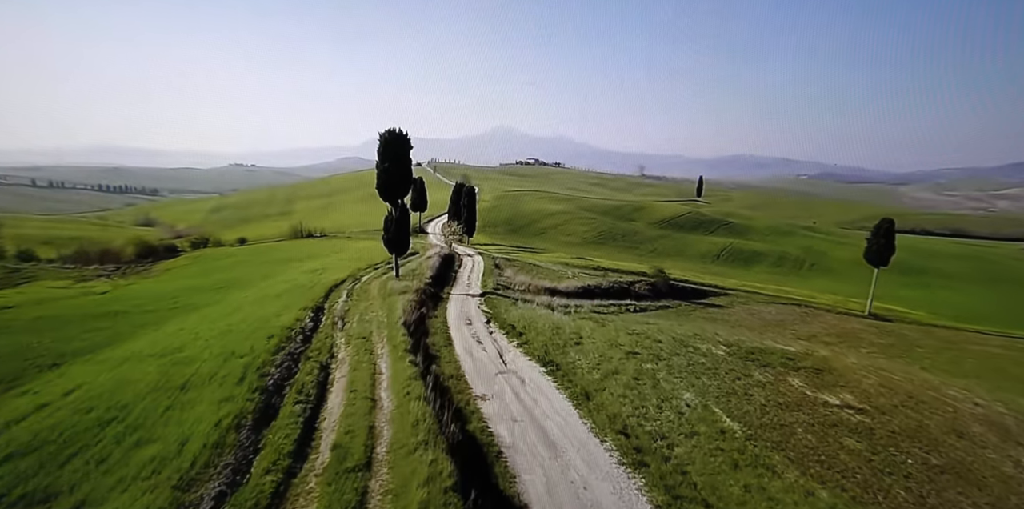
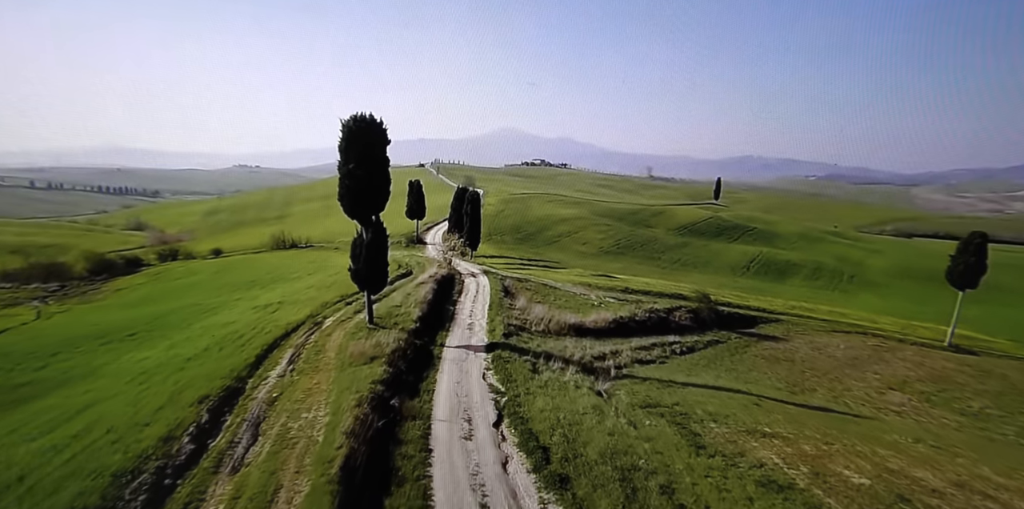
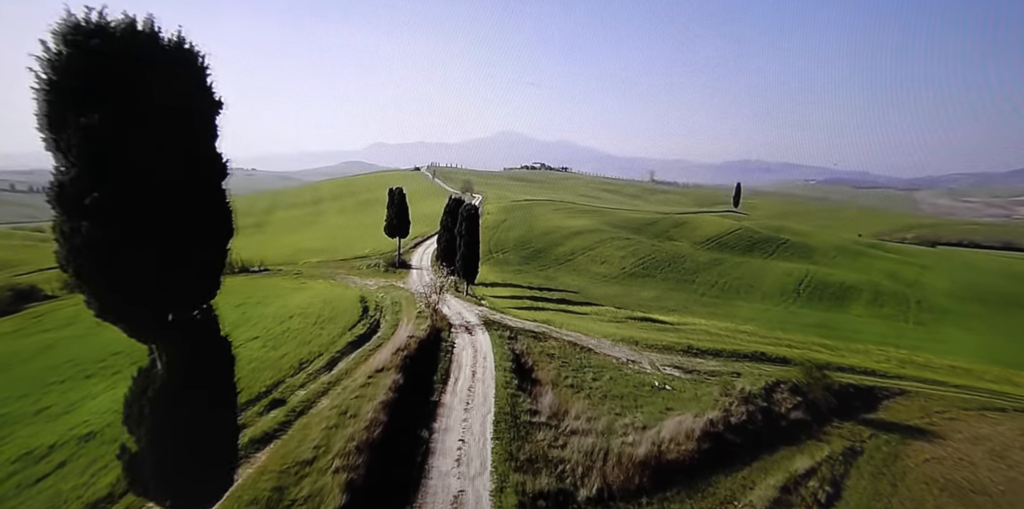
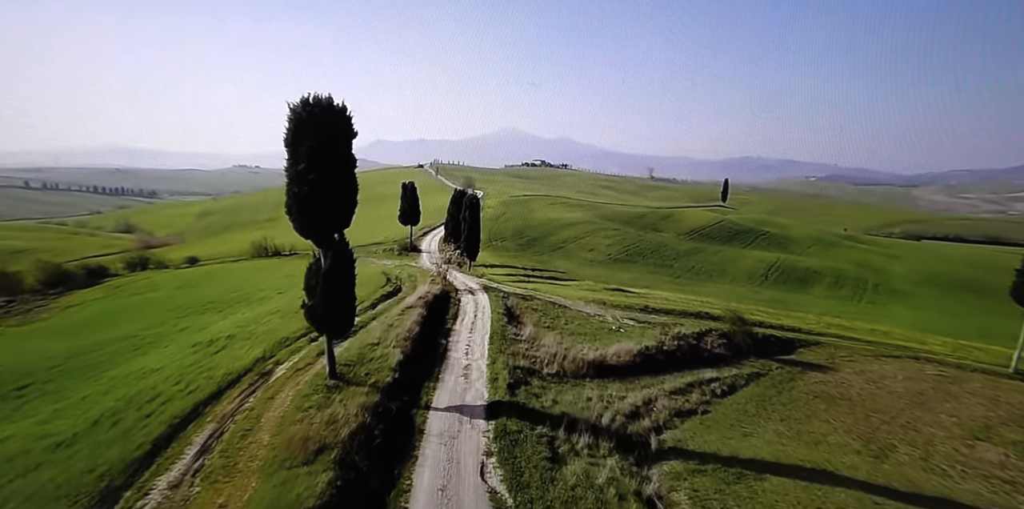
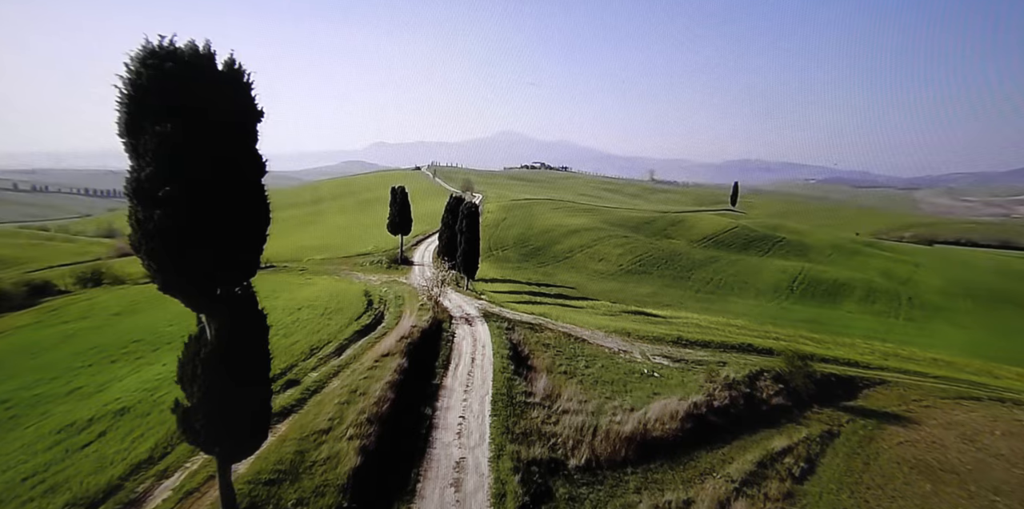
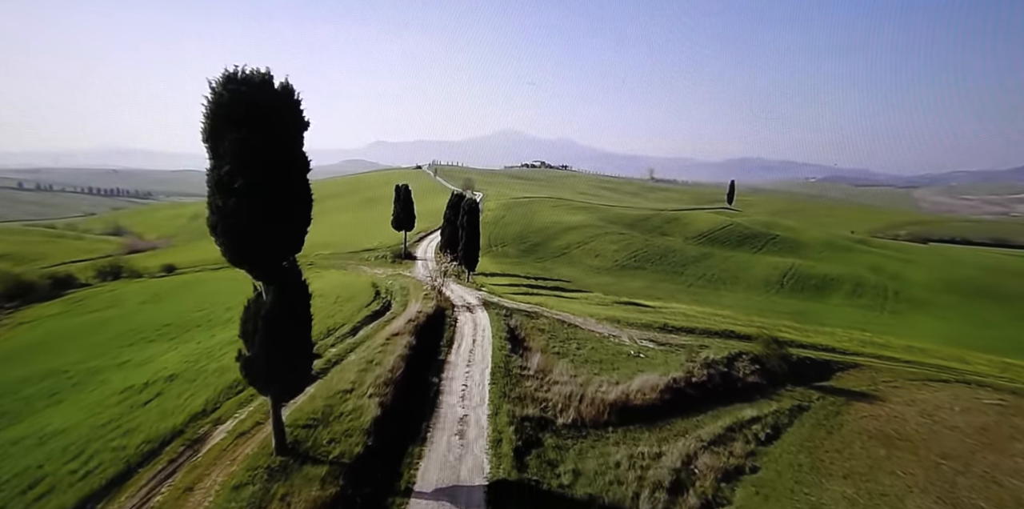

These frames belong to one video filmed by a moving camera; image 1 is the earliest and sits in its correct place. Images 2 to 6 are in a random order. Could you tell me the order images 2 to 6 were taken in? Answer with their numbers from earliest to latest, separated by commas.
2, 4, 6, 5, 3
